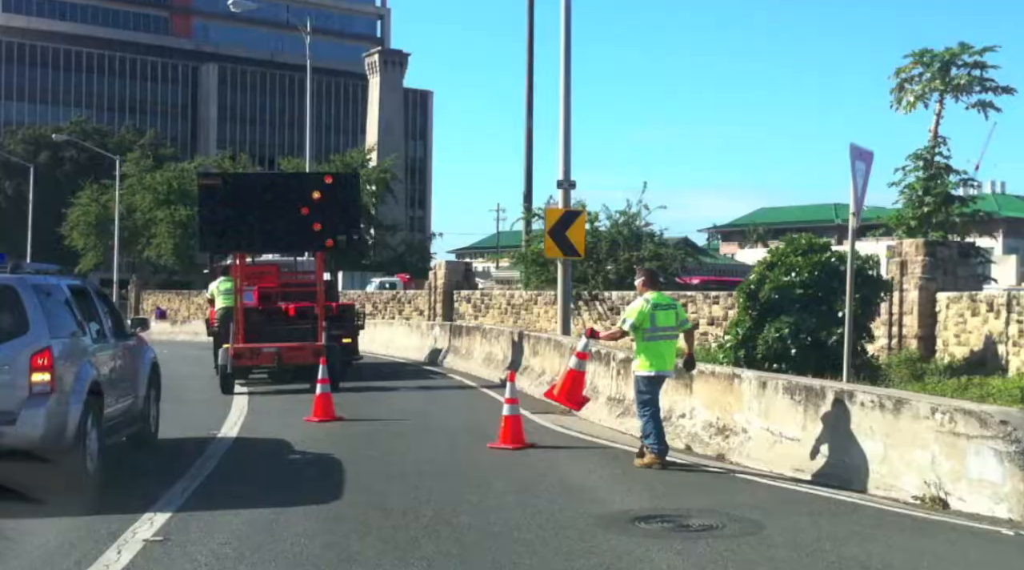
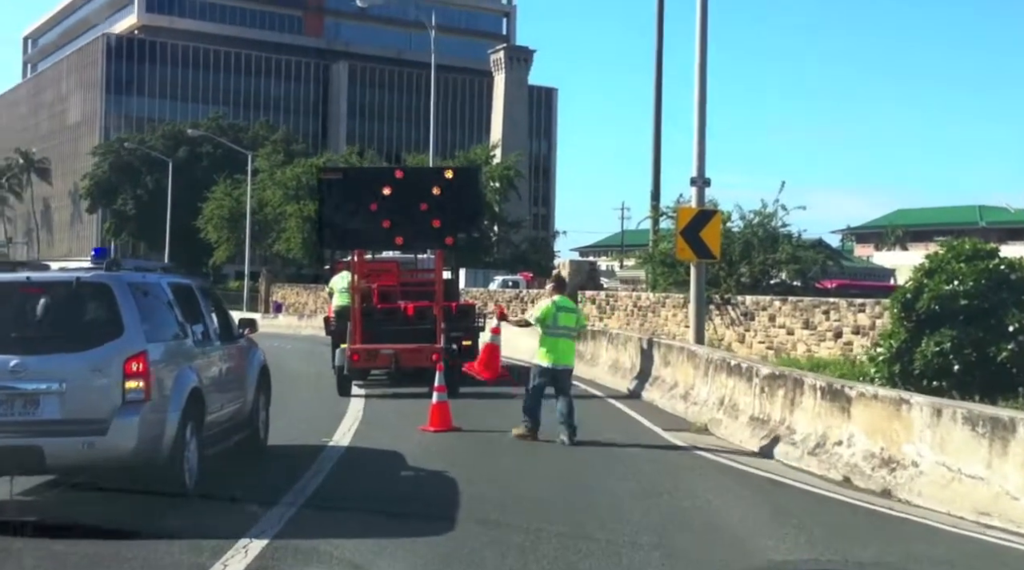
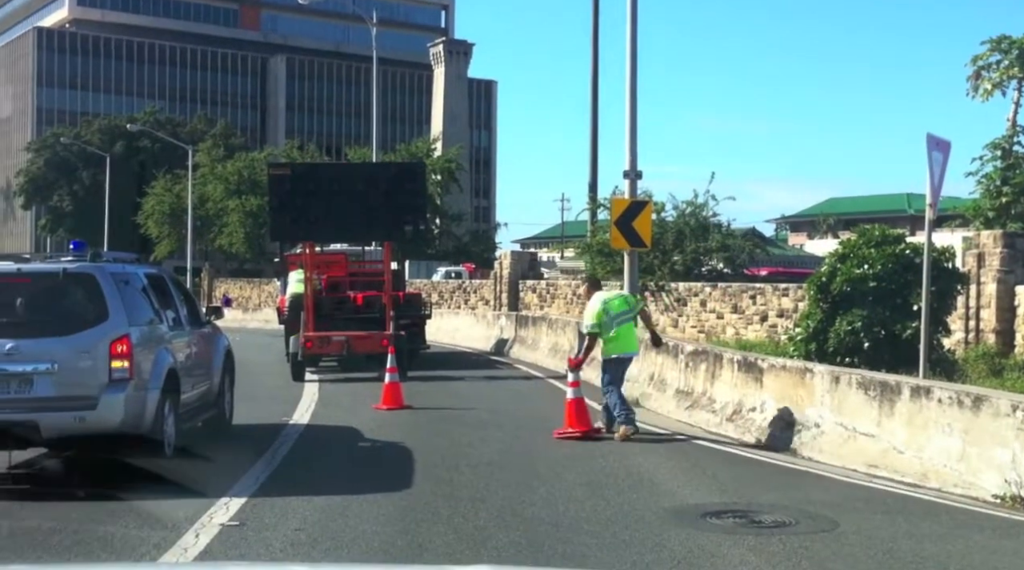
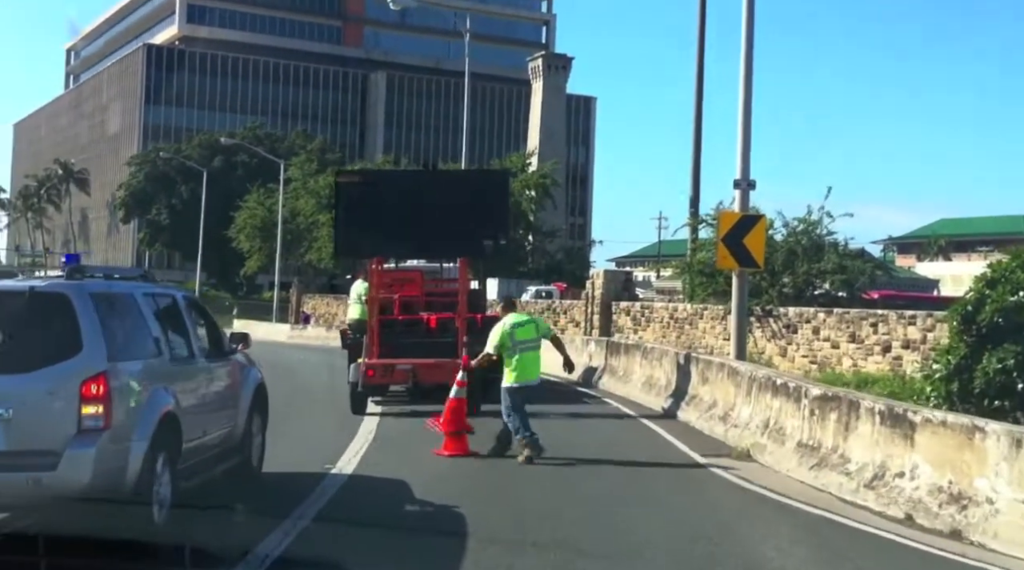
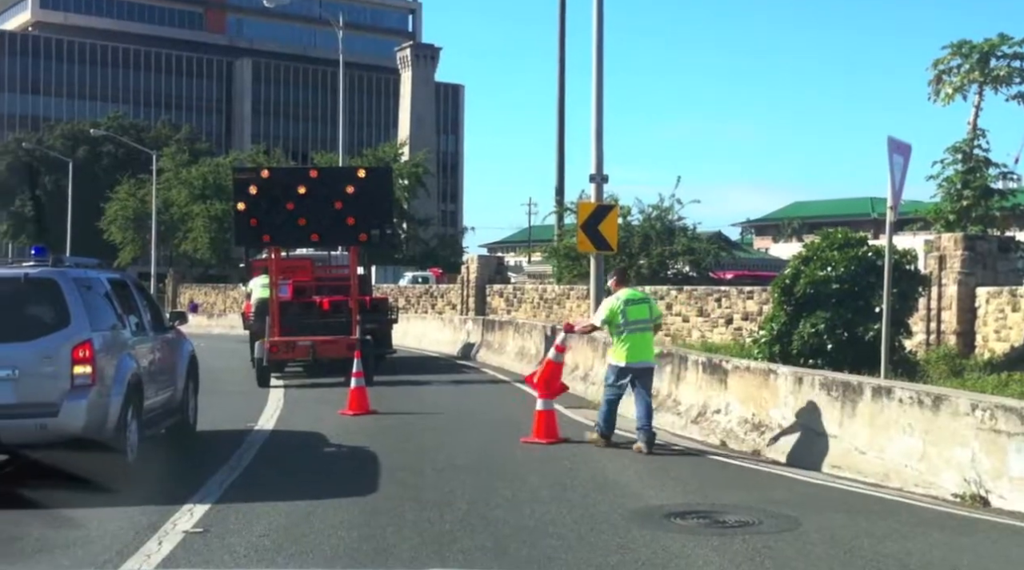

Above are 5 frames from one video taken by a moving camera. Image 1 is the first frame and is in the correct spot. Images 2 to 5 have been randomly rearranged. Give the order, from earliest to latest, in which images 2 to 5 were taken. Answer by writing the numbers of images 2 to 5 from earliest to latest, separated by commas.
5, 3, 2, 4
